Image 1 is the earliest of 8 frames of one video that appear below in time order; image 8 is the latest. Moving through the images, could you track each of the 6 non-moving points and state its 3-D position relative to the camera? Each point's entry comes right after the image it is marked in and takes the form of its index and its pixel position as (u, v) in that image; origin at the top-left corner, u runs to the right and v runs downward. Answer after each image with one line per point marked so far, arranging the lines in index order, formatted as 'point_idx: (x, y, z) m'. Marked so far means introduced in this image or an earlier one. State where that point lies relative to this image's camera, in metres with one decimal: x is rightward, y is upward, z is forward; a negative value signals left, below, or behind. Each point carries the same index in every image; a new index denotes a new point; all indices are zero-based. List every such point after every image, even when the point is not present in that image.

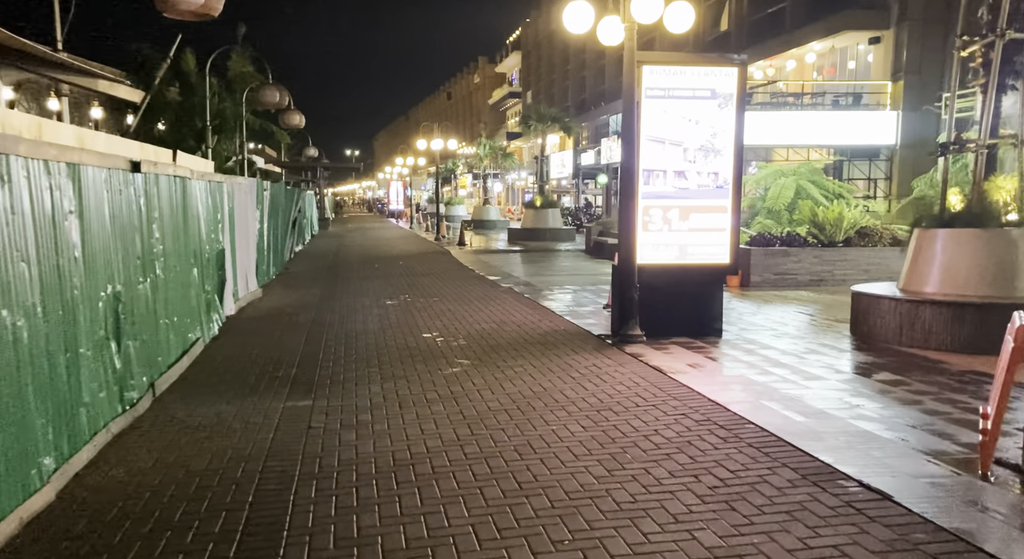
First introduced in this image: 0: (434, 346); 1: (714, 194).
0: (-0.9, -0.8, +9.9) m
1: (+2.4, +1.0, +9.7) m
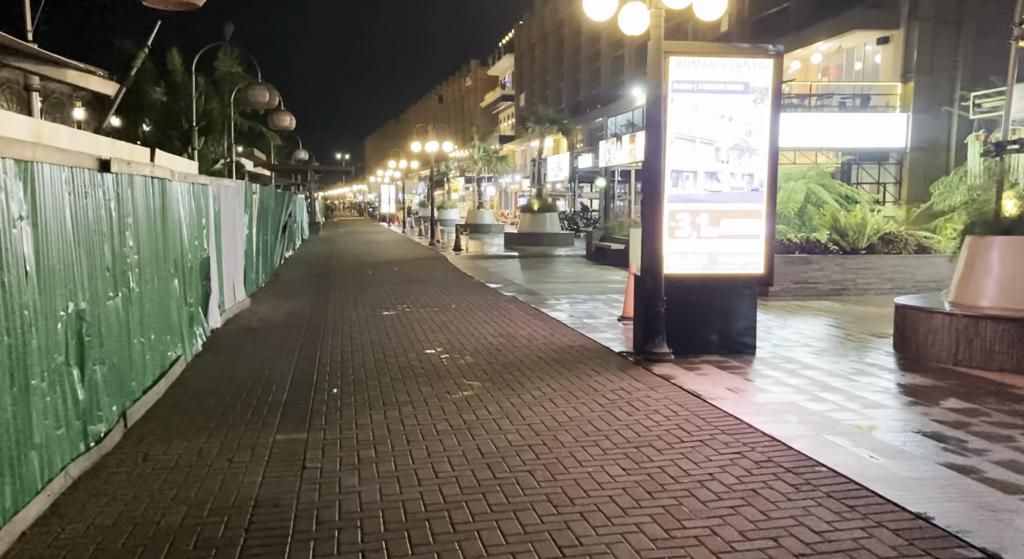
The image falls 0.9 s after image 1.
0: (-0.8, -0.9, +8.9) m
1: (+2.5, +0.9, +8.8) m
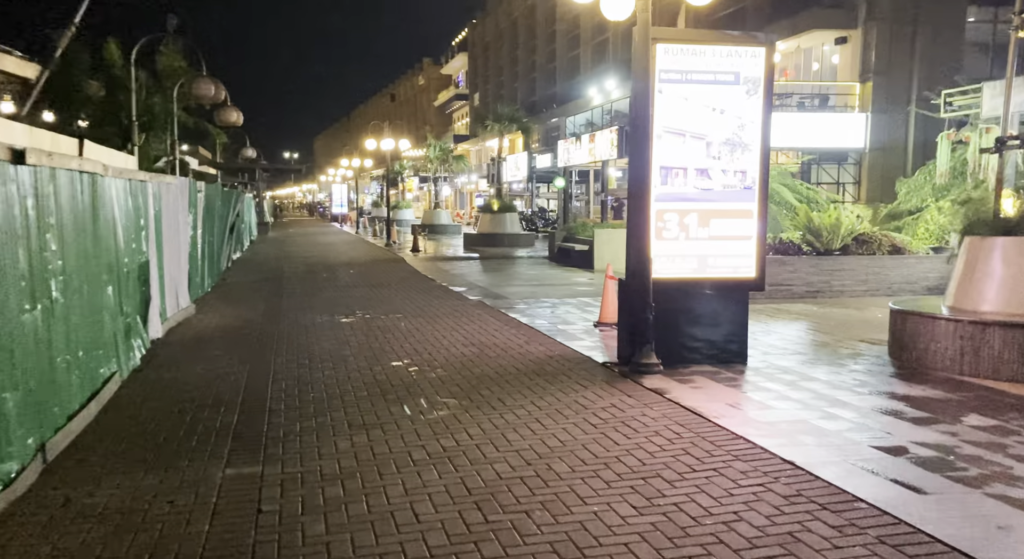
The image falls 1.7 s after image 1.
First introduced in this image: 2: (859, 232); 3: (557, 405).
0: (-1.0, -1.0, +8.2) m
1: (+2.3, +0.8, +8.2) m
2: (+6.3, +0.9, +14.9) m
3: (+0.4, -1.1, +6.9) m
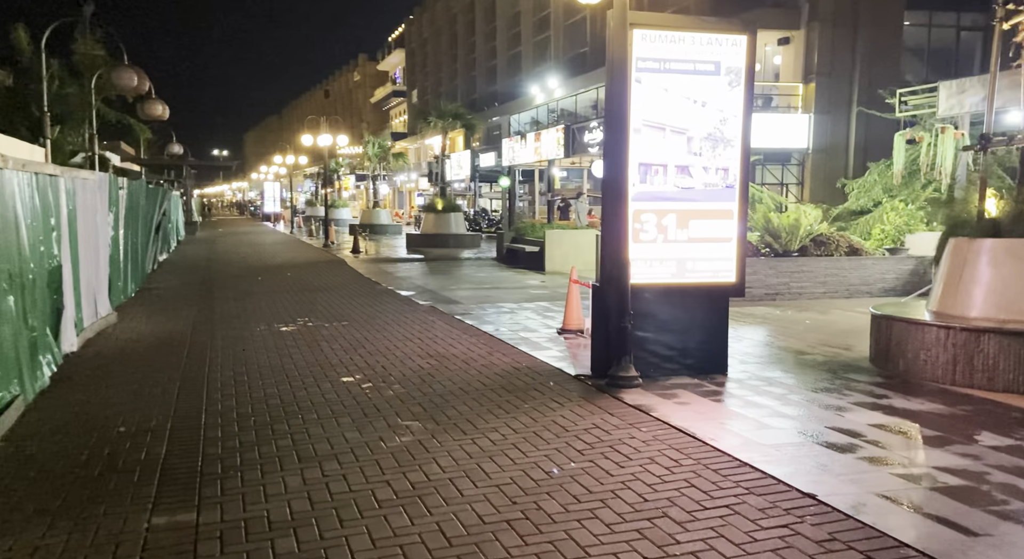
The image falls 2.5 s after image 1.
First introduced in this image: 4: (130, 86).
0: (-1.3, -1.0, +7.3) m
1: (+1.9, +0.8, +7.7) m
2: (+5.4, +0.8, +14.7) m
3: (+0.2, -1.1, +6.2) m
4: (-8.9, +4.5, +19.4) m
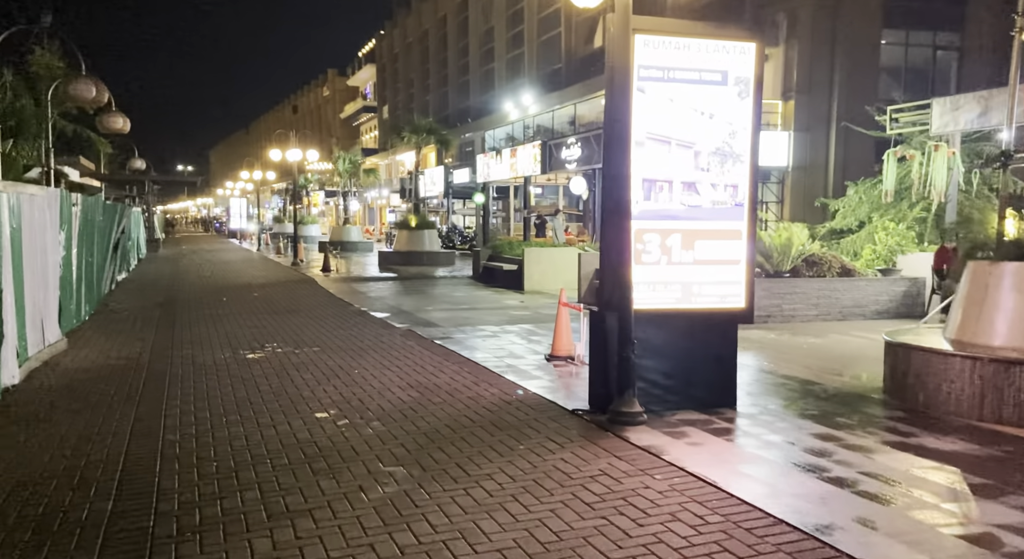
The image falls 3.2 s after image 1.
0: (-1.4, -1.3, +6.6) m
1: (+1.9, +0.6, +7.1) m
2: (+5.1, +0.5, +14.2) m
3: (+0.1, -1.3, +5.5) m
4: (-9.4, +4.1, +18.5) m
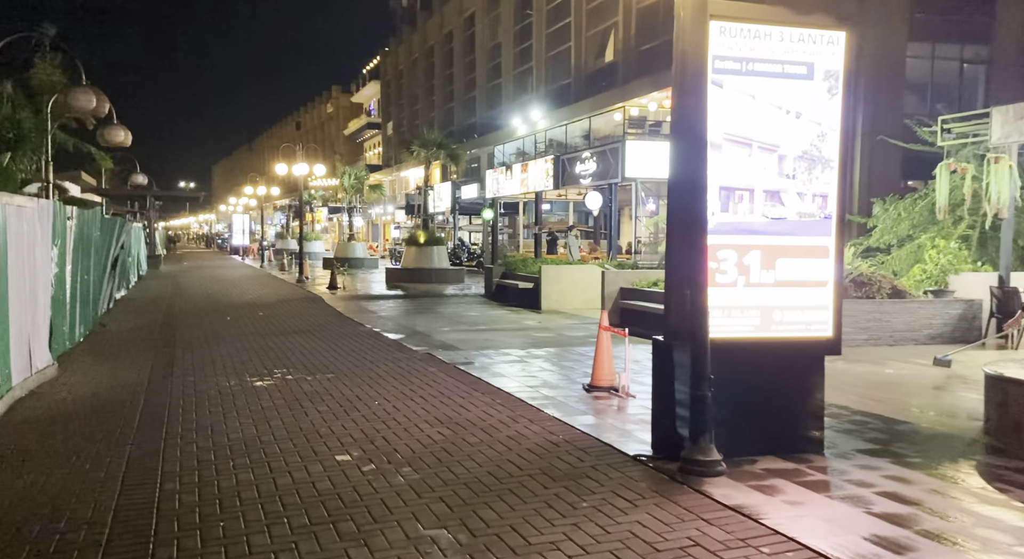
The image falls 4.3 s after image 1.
0: (-1.0, -1.4, +5.6) m
1: (+2.2, +0.4, +6.1) m
2: (+5.5, +0.1, +13.2) m
3: (+0.5, -1.4, +4.5) m
4: (-9.0, +3.7, +17.6) m
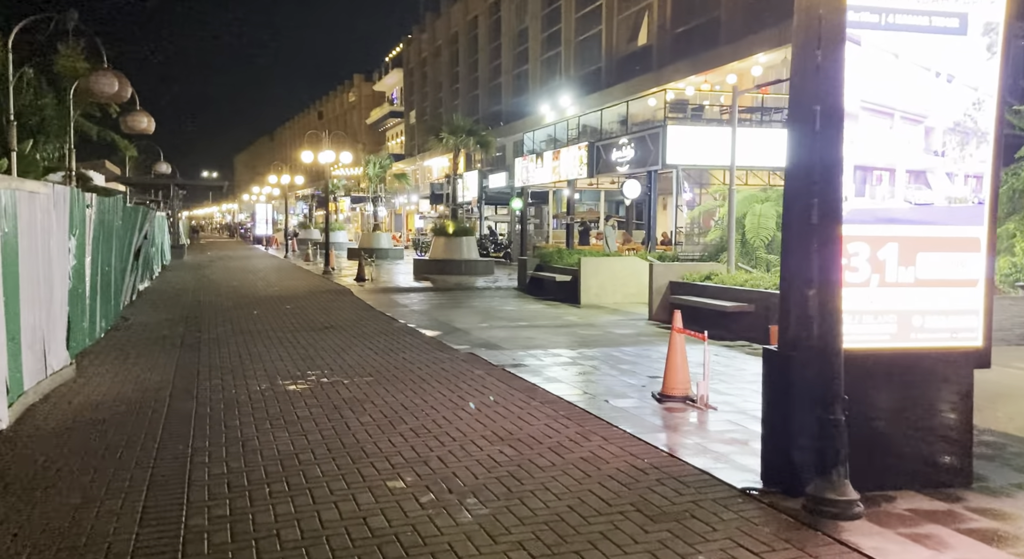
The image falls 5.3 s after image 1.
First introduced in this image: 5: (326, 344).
0: (-0.5, -1.4, +4.6) m
1: (+2.8, +0.4, +5.1) m
2: (+6.2, +0.2, +12.1) m
3: (+1.0, -1.5, +3.5) m
4: (-8.1, +3.8, +16.8) m
5: (-2.8, -0.9, +12.4) m
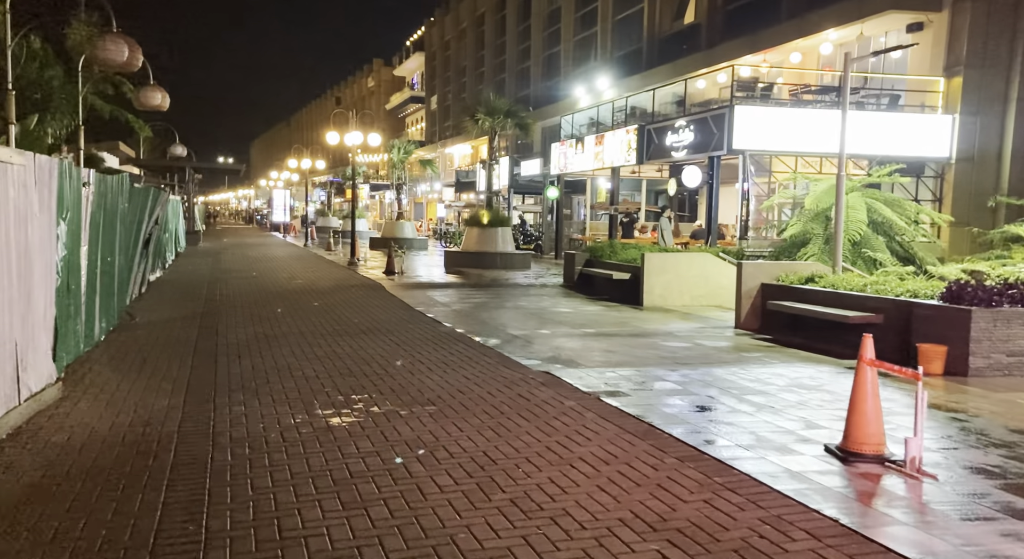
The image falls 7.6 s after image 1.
0: (+0.4, -1.5, +2.5) m
1: (+3.7, +0.2, +2.8) m
2: (+7.2, +0.1, +9.8) m
3: (+1.9, -1.6, +1.3) m
4: (-7.0, +4.0, +14.7) m
5: (-1.8, -0.9, +10.3) m
